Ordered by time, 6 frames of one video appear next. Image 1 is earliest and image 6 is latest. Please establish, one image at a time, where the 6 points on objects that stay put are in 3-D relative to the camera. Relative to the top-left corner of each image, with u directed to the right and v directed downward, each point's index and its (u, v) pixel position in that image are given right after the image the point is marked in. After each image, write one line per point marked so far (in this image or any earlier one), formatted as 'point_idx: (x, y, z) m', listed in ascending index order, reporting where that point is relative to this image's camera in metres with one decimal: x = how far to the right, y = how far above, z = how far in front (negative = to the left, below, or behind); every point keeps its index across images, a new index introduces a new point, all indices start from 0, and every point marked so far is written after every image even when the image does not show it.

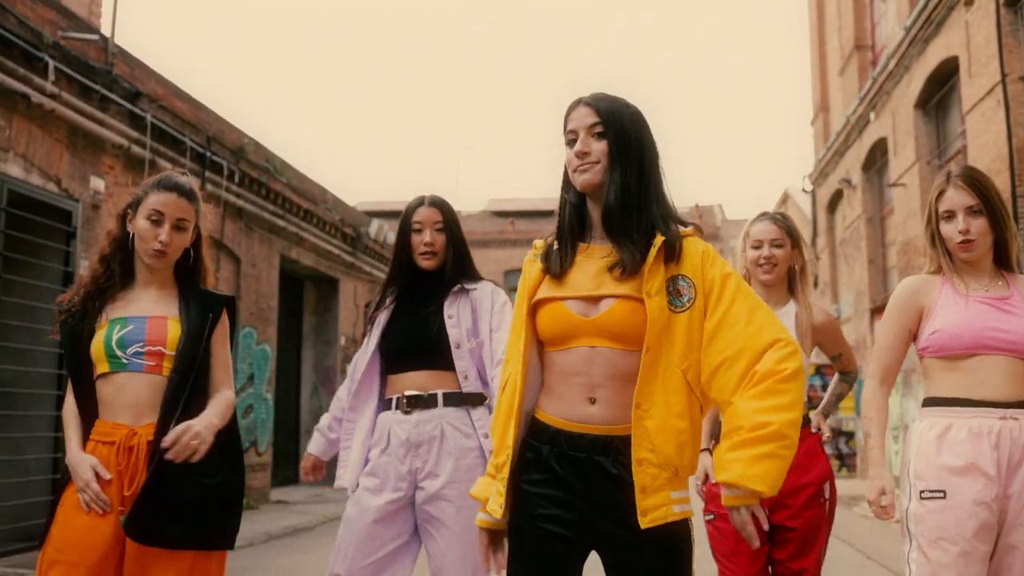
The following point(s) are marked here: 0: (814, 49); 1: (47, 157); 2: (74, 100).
0: (+6.6, +5.3, +19.7) m
1: (-4.0, +1.1, +7.7) m
2: (-3.8, +1.6, +7.9) m
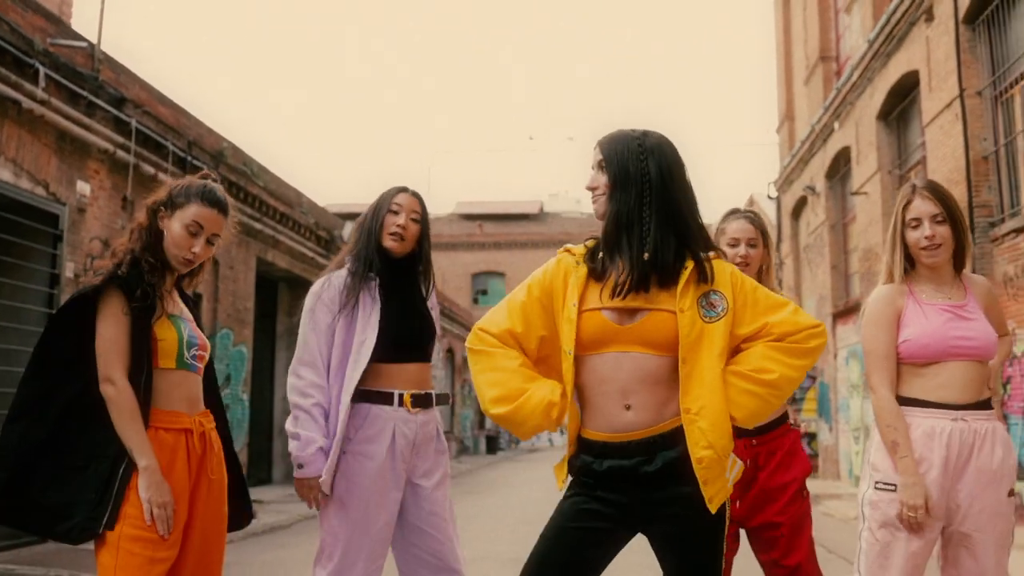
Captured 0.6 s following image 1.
0: (+6.0, +5.2, +20.2) m
1: (-4.1, +1.1, +7.8) m
2: (-4.0, +1.6, +8.0) m
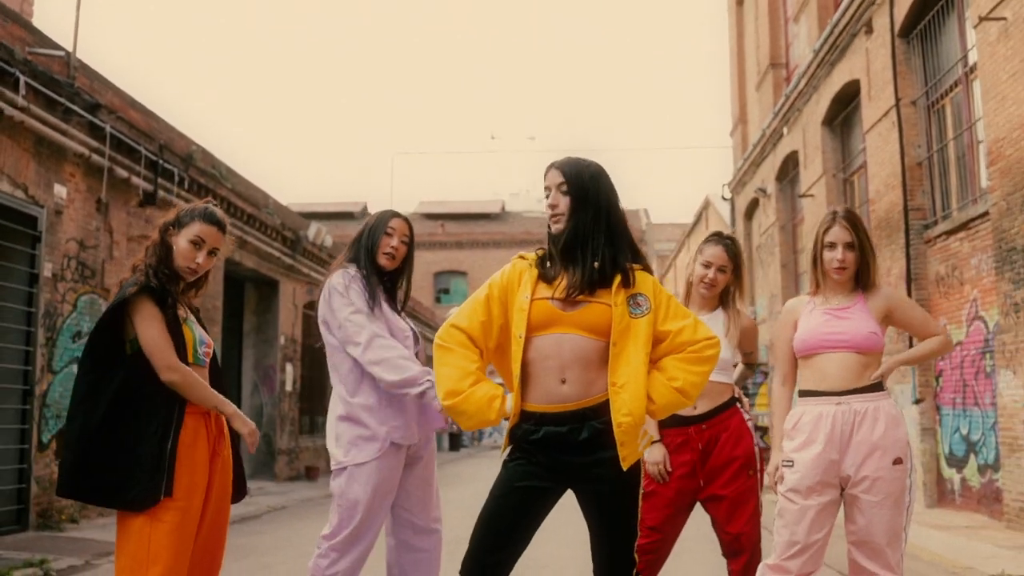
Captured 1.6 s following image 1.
0: (+5.2, +5.2, +20.9) m
1: (-4.5, +1.1, +8.1) m
2: (-4.3, +1.6, +8.3) m
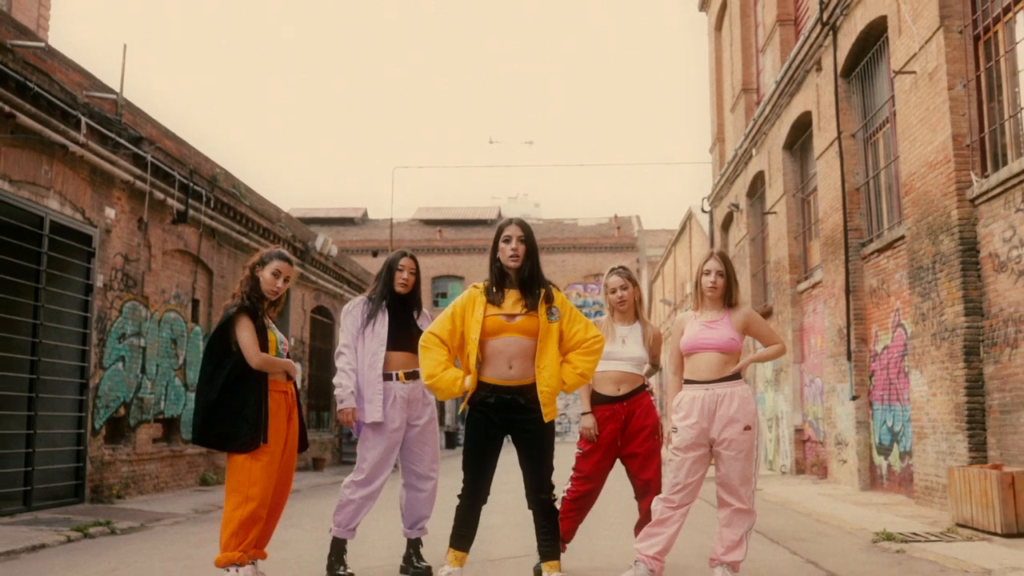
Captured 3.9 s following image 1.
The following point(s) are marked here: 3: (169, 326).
0: (+5.0, +5.0, +22.4) m
1: (-4.6, +1.0, +9.5) m
2: (-4.5, +1.5, +9.7) m
3: (-4.5, -0.5, +11.8) m
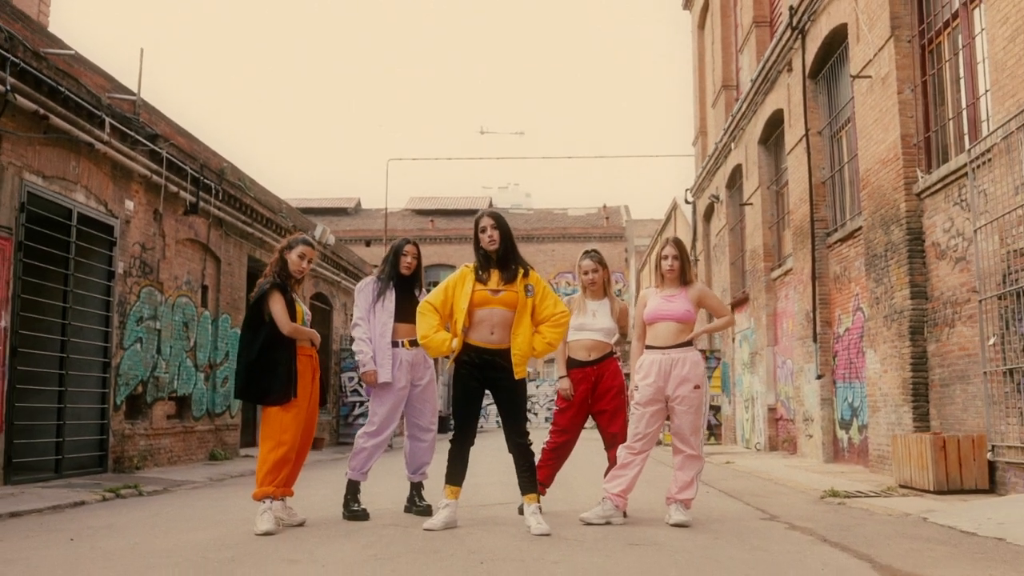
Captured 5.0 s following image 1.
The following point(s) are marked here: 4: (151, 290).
0: (+4.7, +5.3, +23.2) m
1: (-4.8, +1.2, +10.3) m
2: (-4.6, +1.7, +10.5) m
3: (-4.6, -0.3, +12.6) m
4: (-4.7, 0.0, +11.7) m
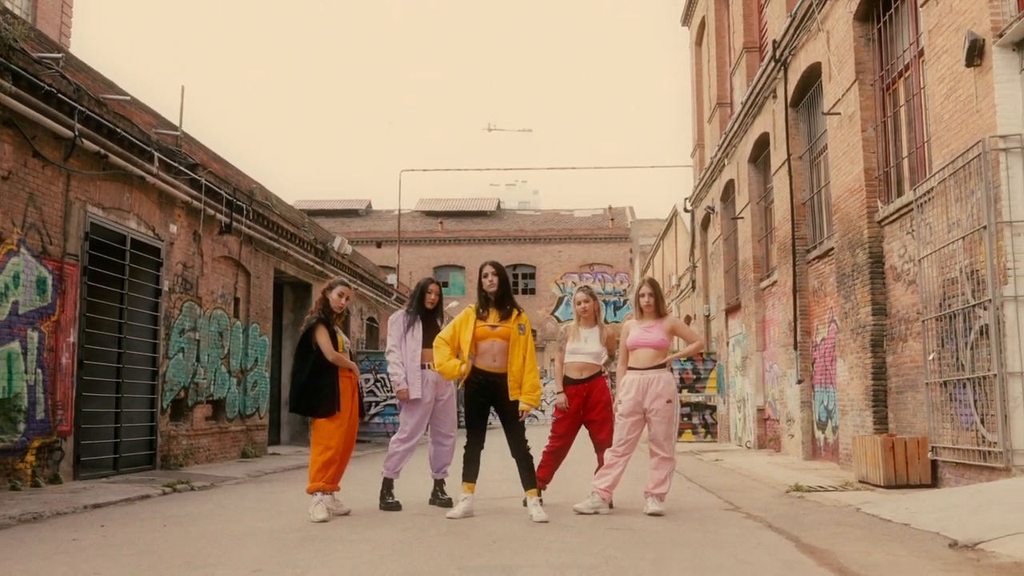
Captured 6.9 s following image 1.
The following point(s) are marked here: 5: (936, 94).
0: (+4.9, +5.2, +24.4) m
1: (-4.7, +1.0, +11.6) m
2: (-4.5, +1.5, +11.8) m
3: (-4.5, -0.5, +13.8) m
4: (-4.6, -0.2, +12.9) m
5: (+4.1, +1.9, +8.6) m
